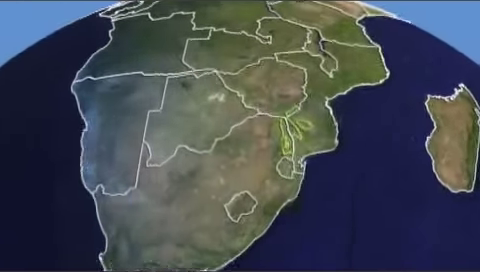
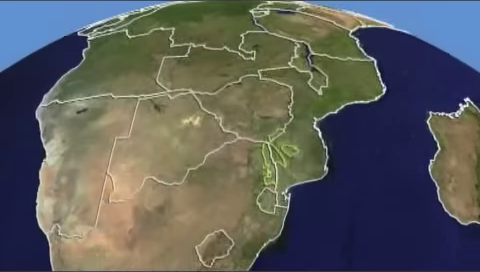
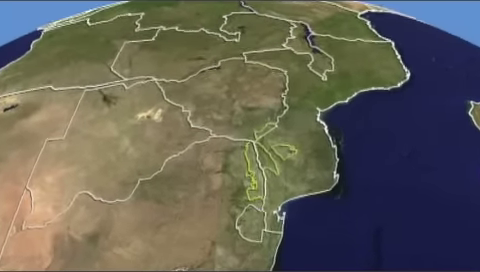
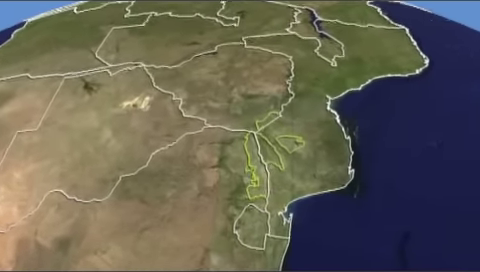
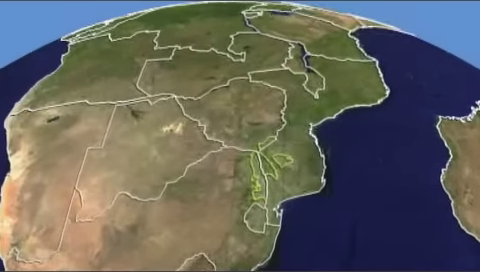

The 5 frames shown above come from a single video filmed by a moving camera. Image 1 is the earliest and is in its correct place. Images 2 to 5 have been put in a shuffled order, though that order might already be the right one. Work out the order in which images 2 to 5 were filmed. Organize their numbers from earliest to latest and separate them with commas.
2, 5, 3, 4
